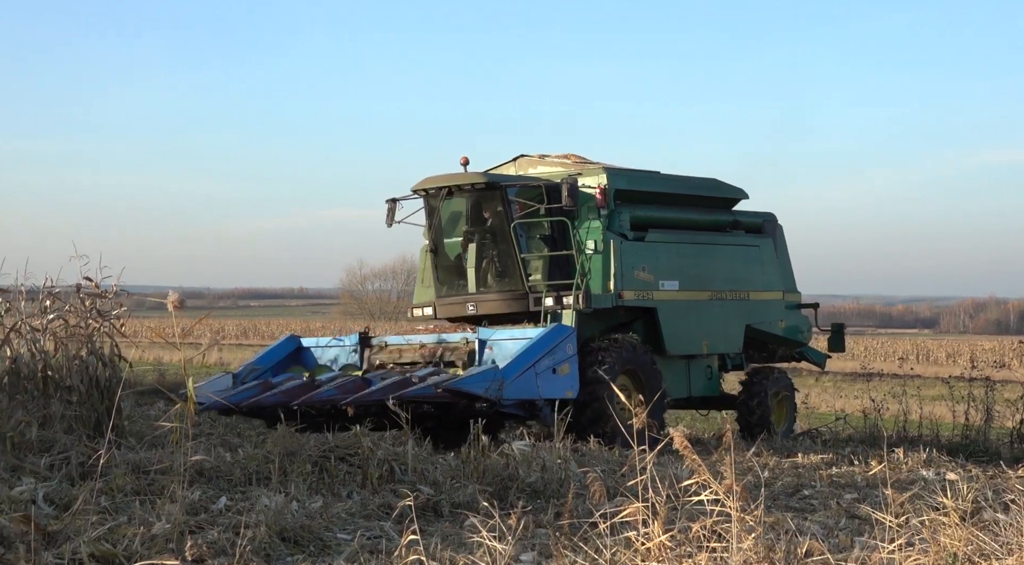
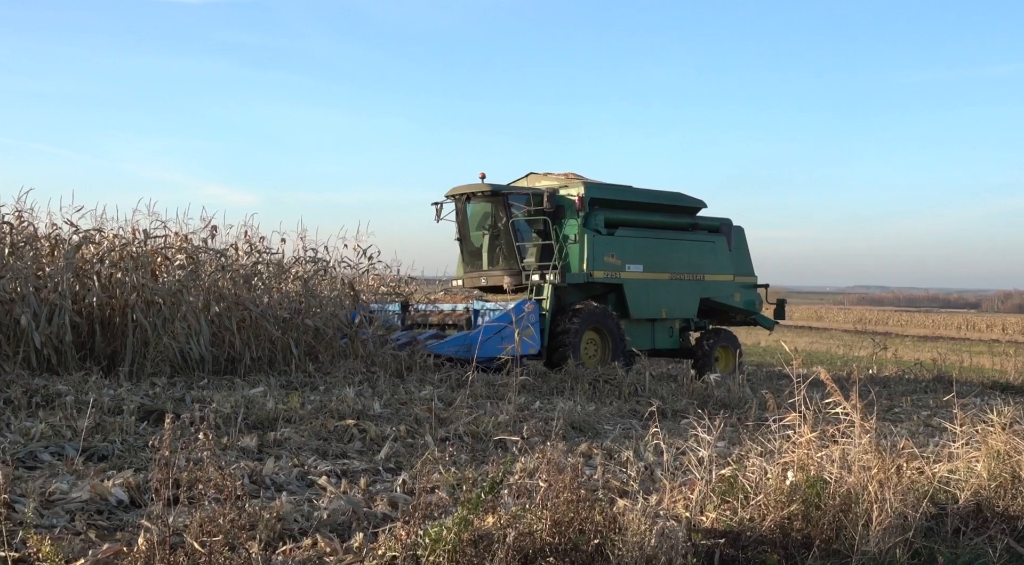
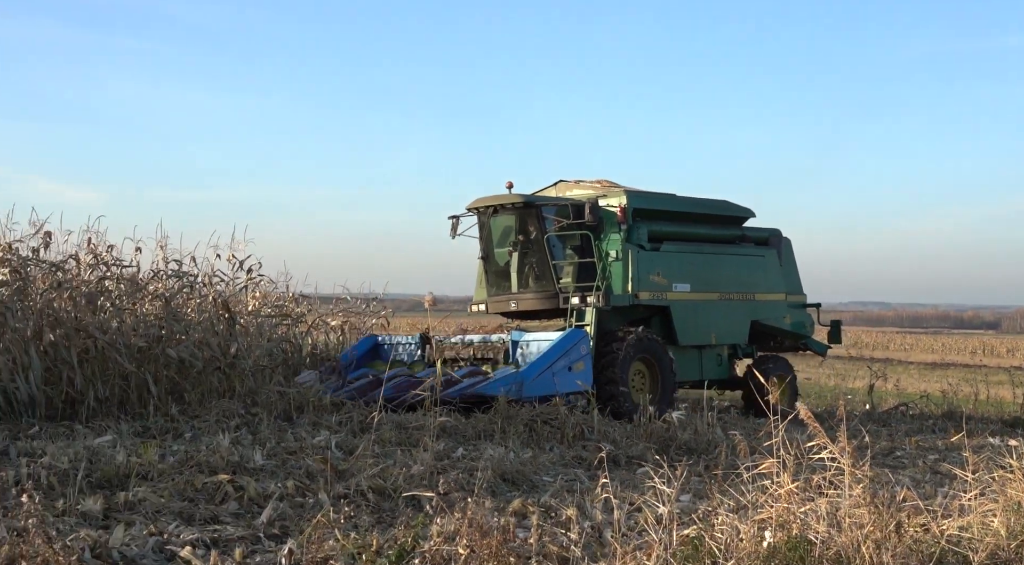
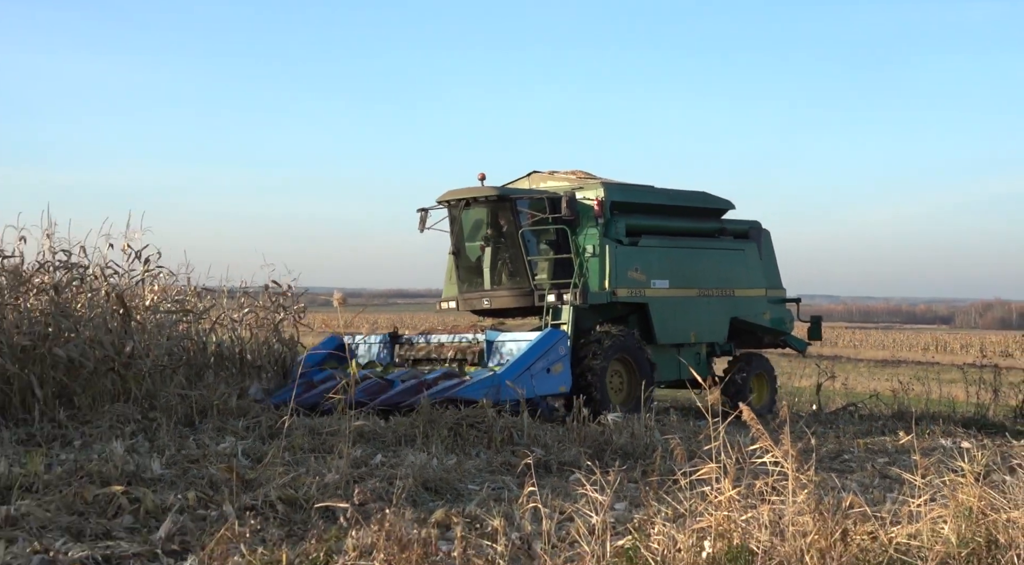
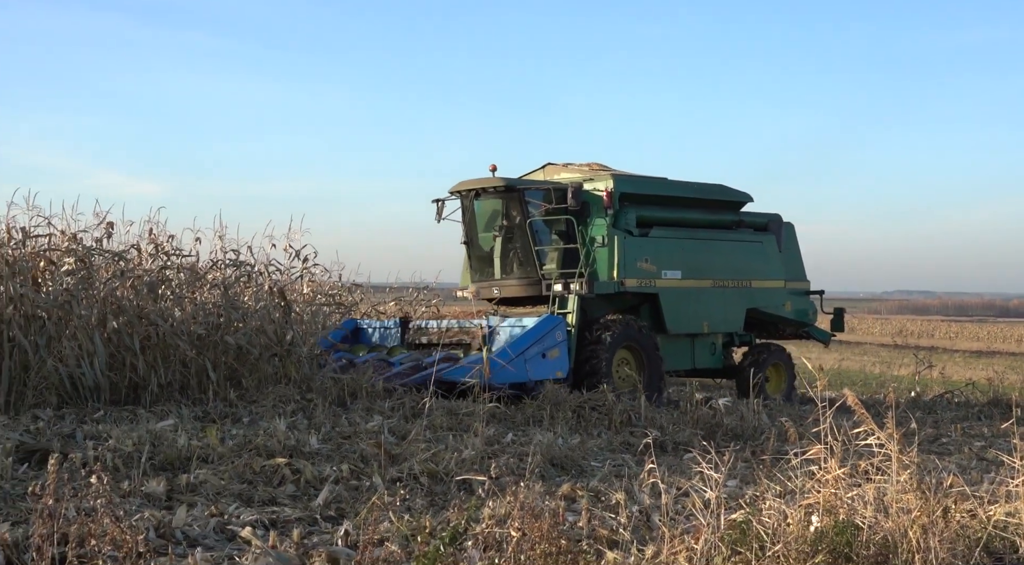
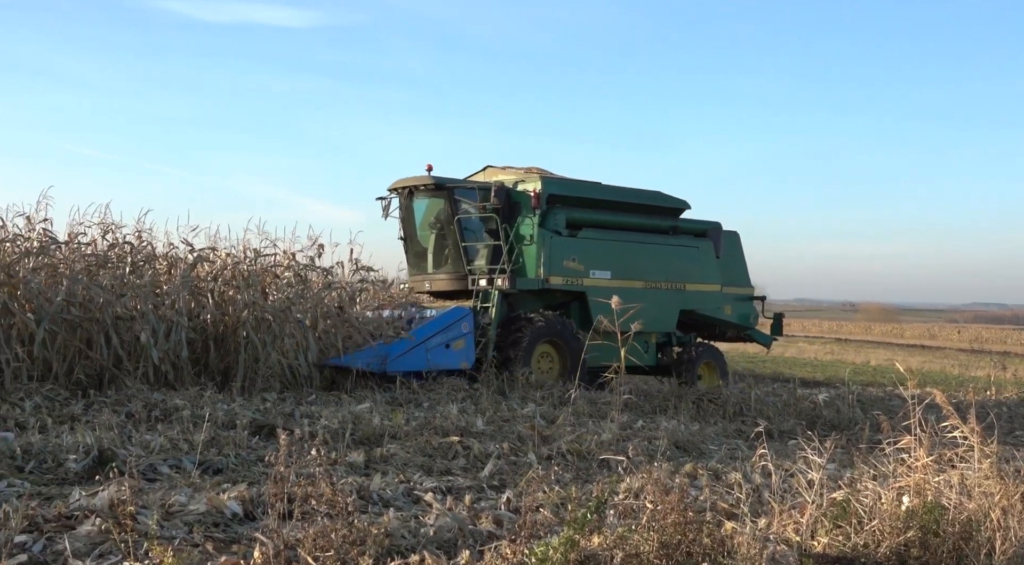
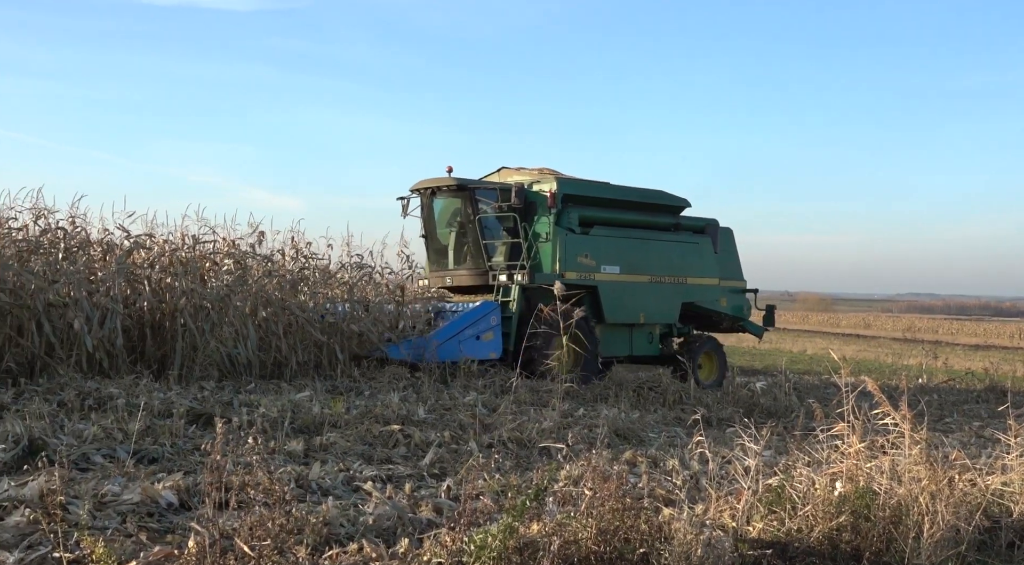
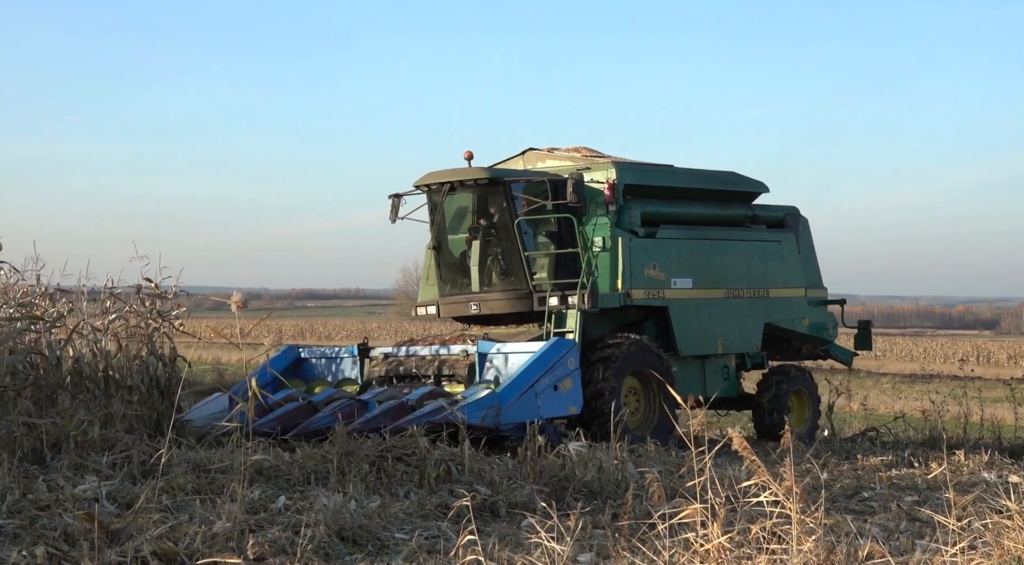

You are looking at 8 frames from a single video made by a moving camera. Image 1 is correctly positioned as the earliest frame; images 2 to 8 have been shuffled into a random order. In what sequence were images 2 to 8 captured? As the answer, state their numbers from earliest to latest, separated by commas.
8, 4, 3, 5, 2, 7, 6
